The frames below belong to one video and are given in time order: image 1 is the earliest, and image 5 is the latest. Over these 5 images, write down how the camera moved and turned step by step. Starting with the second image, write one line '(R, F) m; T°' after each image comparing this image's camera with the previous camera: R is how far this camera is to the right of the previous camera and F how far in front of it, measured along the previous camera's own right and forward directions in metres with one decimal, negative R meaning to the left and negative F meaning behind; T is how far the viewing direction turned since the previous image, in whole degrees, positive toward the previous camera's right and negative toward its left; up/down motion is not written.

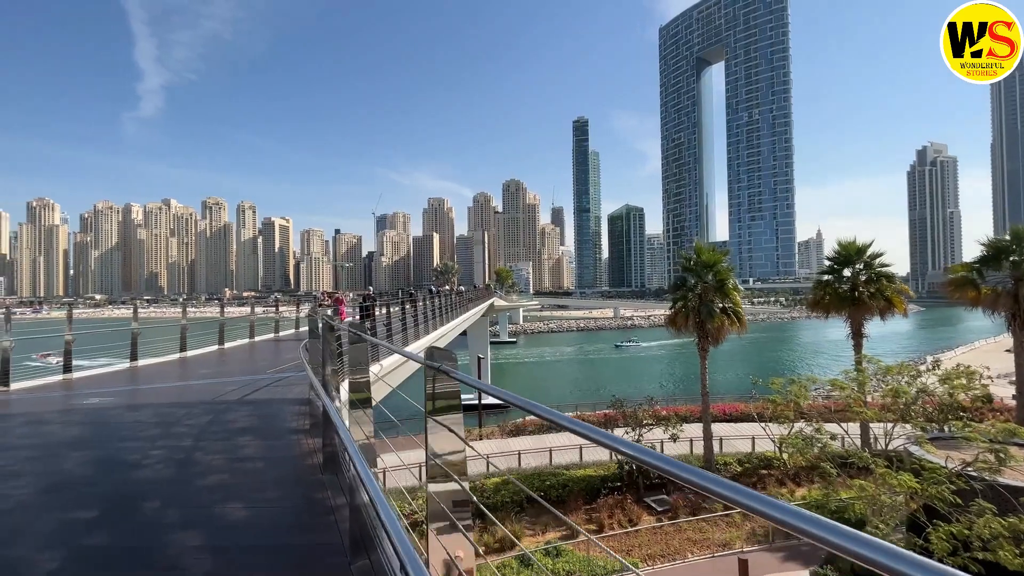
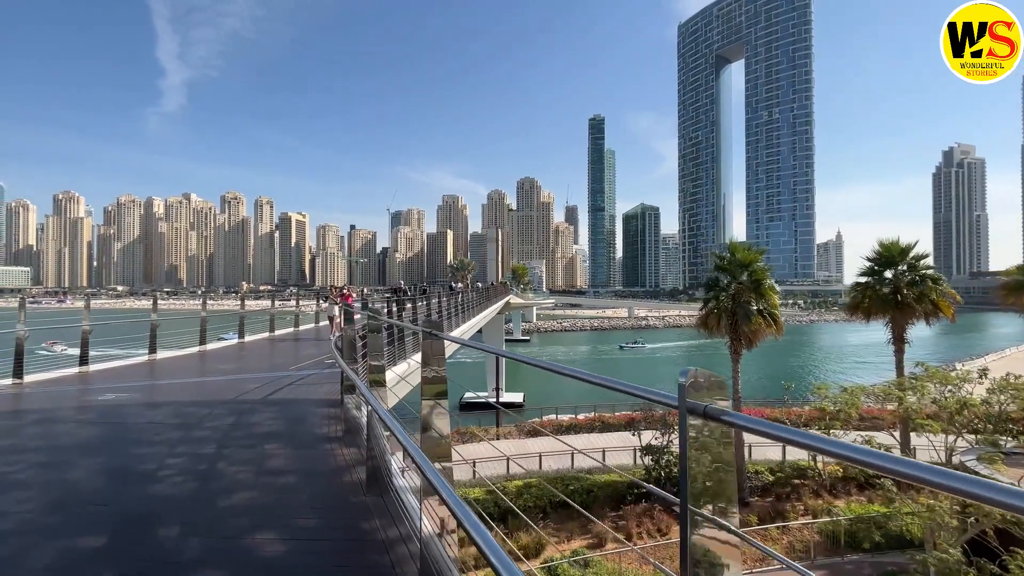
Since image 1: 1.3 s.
(-0.4, +0.5) m; -1°
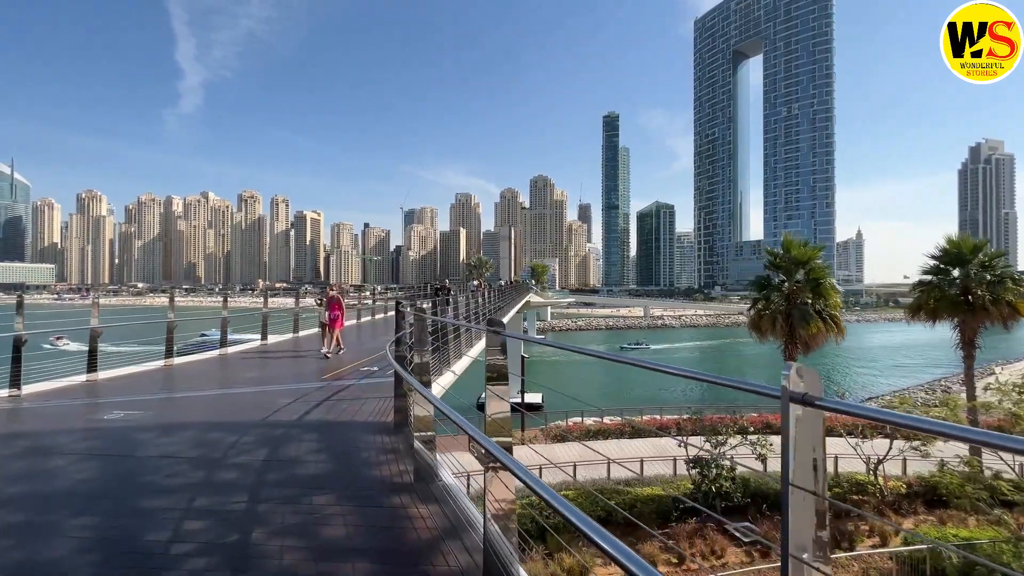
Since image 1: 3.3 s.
(-0.6, +1.0) m; -1°
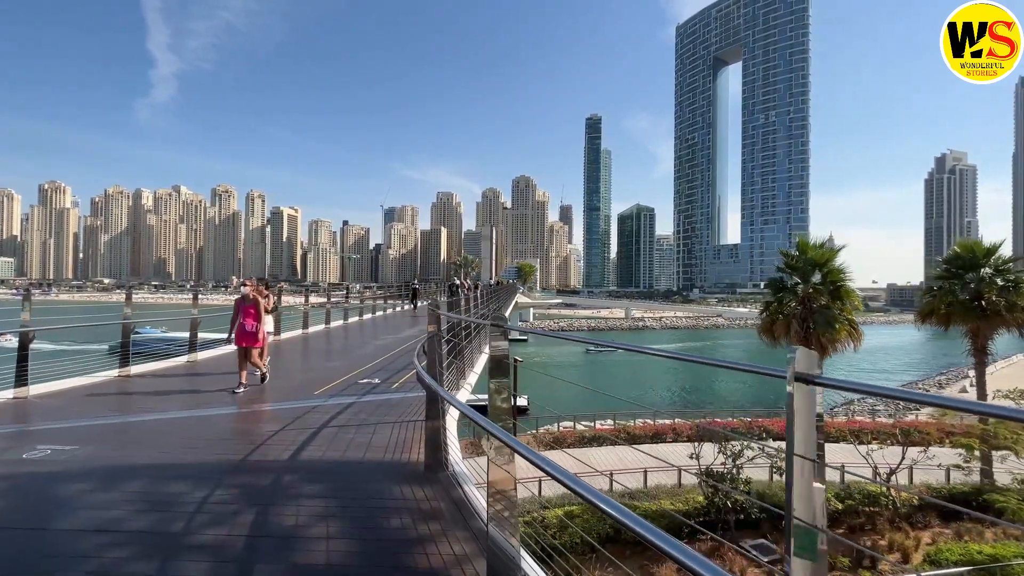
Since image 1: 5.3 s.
(-0.5, +1.1) m; +2°
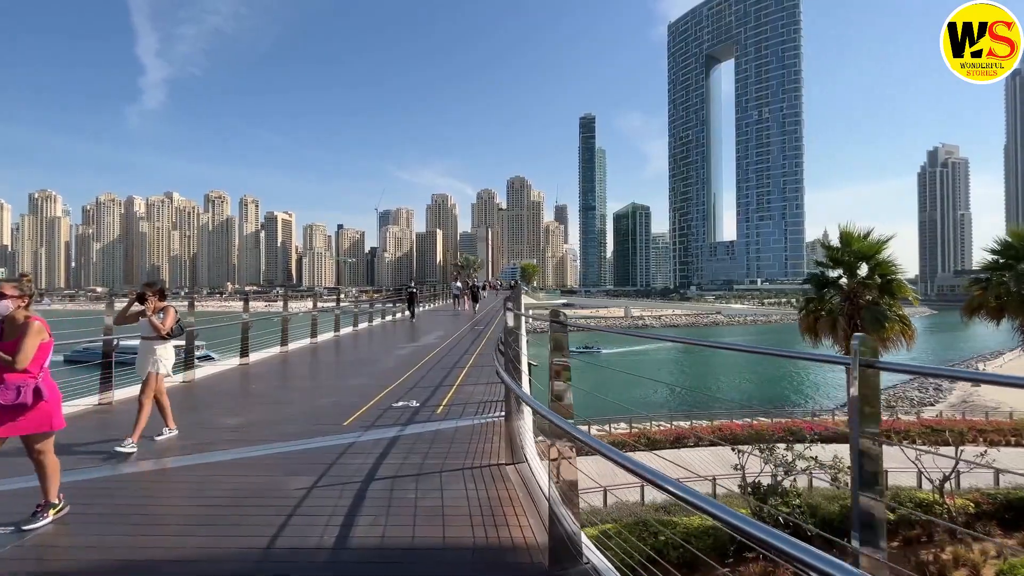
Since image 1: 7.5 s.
(-0.6, +1.1) m; 0°
